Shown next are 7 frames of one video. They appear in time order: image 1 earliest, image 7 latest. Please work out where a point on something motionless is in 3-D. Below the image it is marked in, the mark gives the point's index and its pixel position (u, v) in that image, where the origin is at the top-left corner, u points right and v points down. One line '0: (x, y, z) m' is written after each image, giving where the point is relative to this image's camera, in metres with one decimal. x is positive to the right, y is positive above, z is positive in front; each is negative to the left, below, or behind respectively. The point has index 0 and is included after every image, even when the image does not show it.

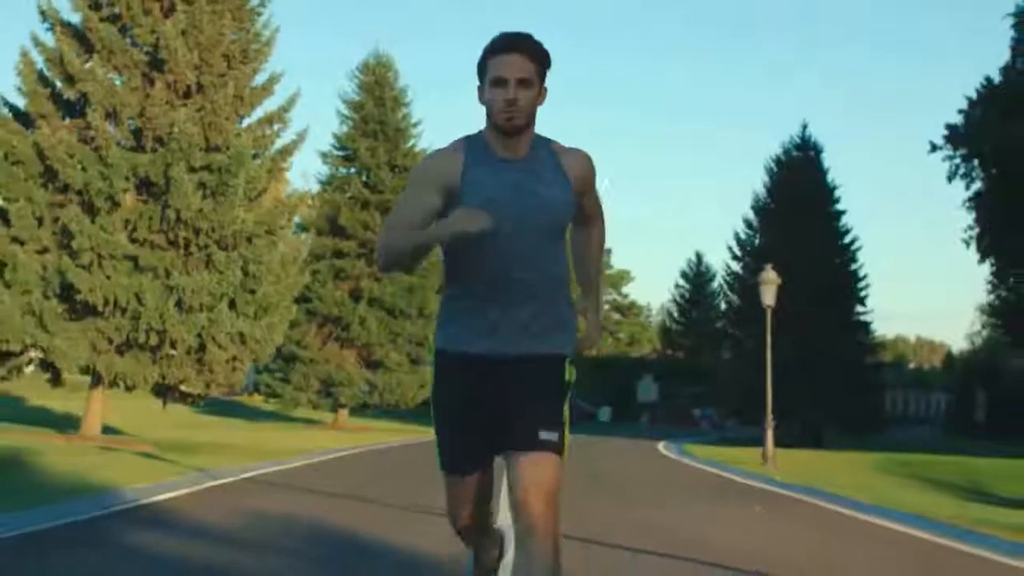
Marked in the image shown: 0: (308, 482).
0: (-2.6, -2.5, +18.6) m
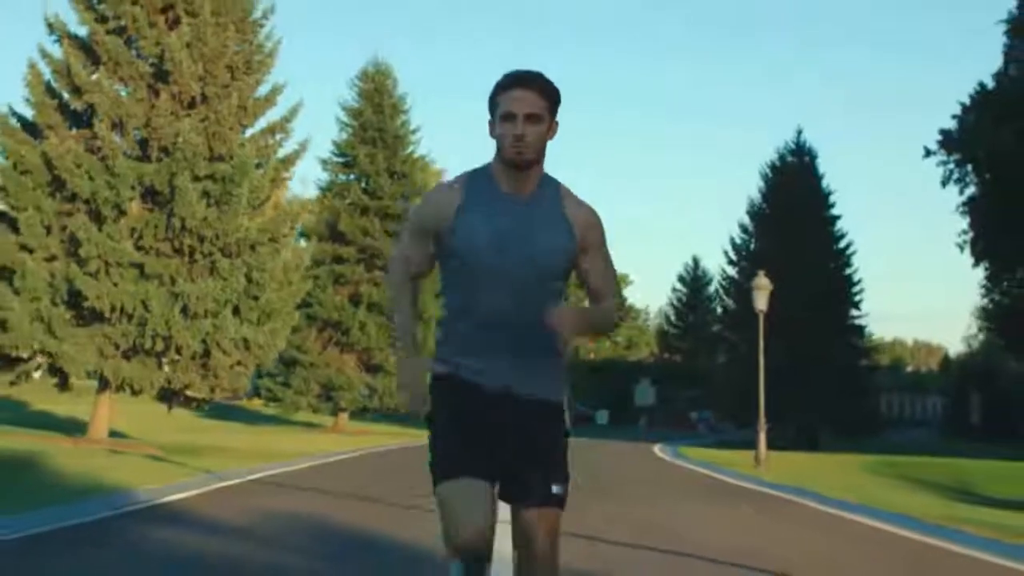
0: (-2.7, -2.6, +19.2) m
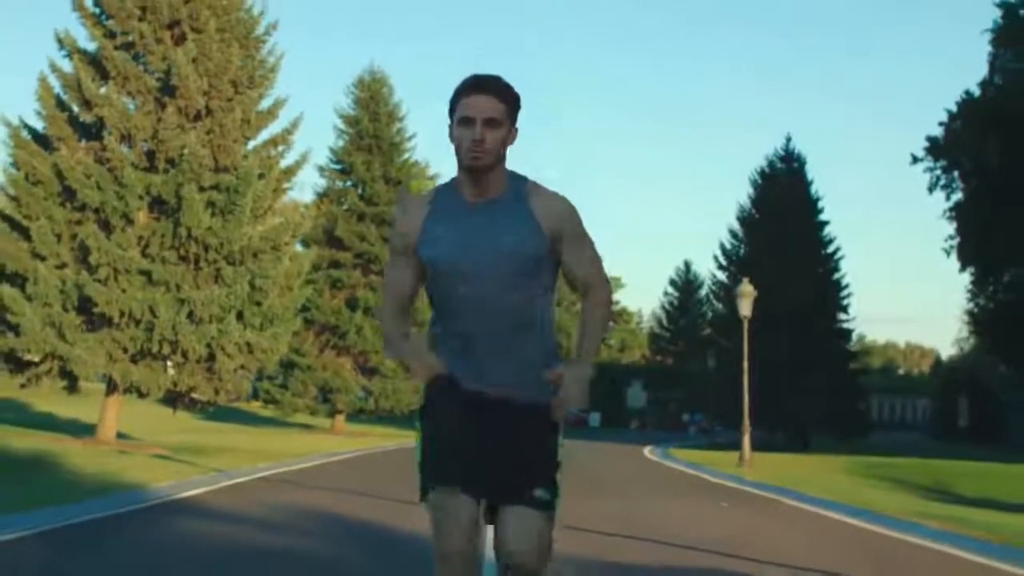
0: (-2.8, -2.7, +20.2) m
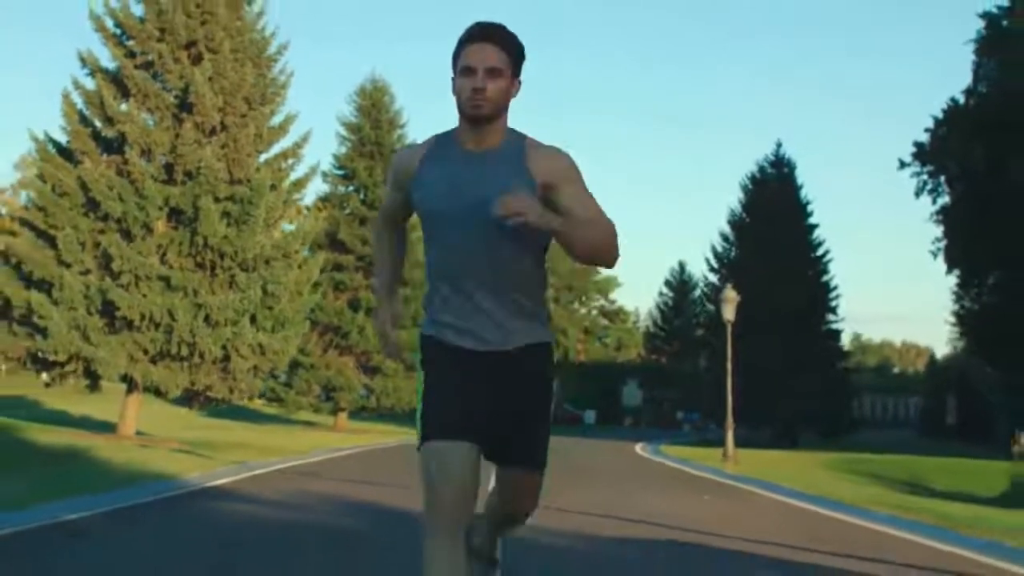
0: (-2.8, -2.8, +22.0) m
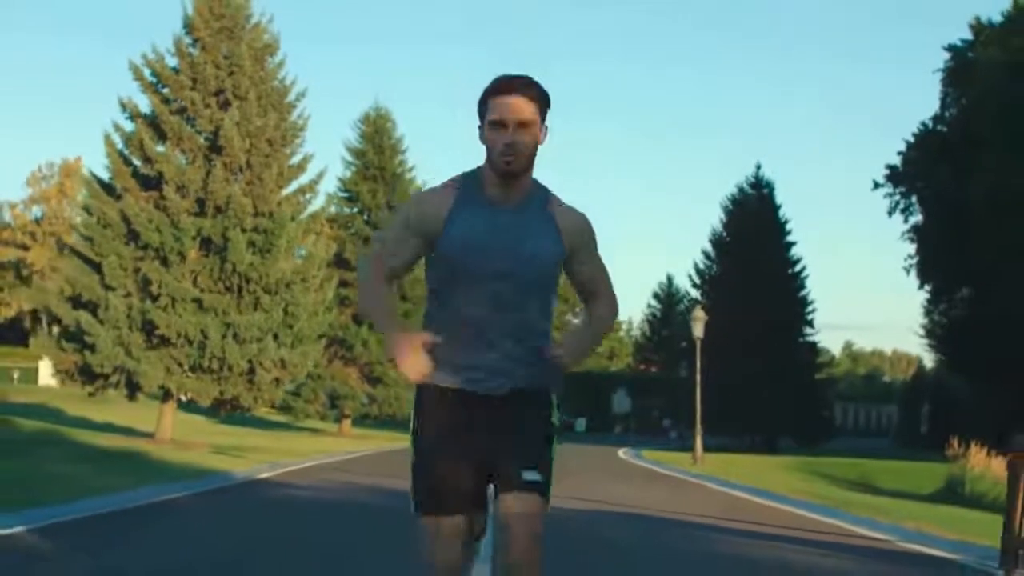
0: (-3.0, -3.2, +25.8) m
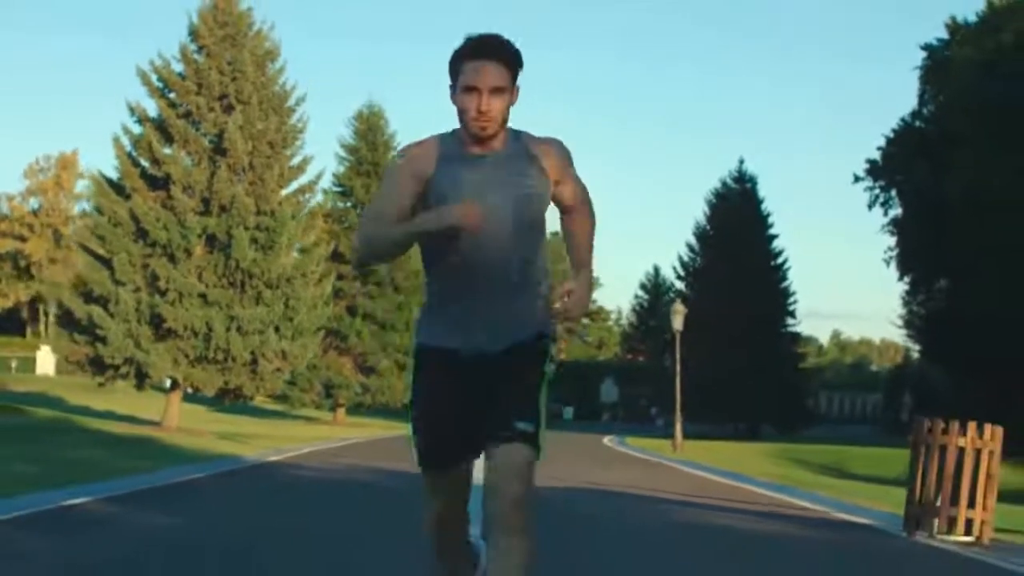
0: (-3.2, -3.2, +27.6) m
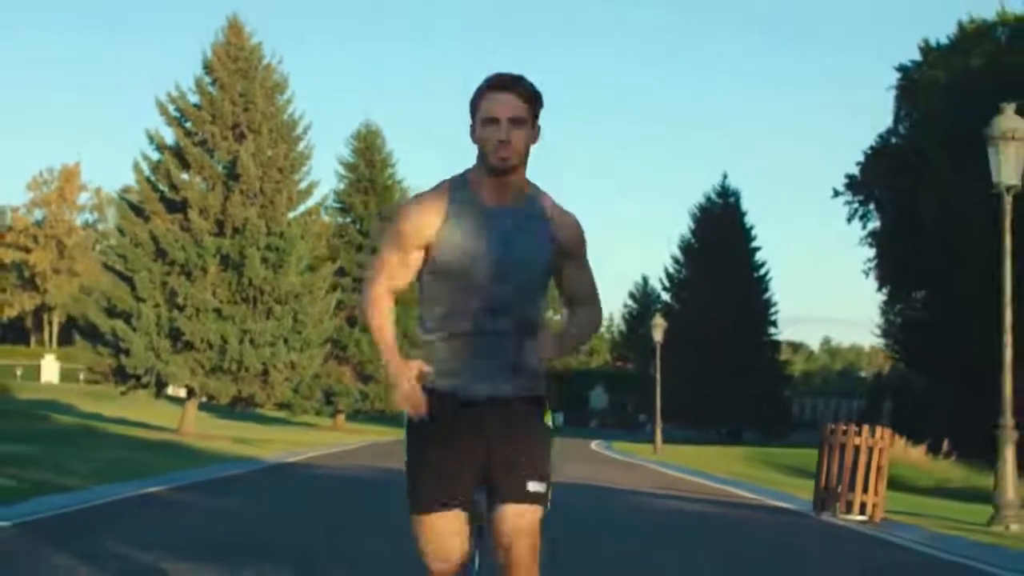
0: (-3.4, -3.6, +30.4) m
